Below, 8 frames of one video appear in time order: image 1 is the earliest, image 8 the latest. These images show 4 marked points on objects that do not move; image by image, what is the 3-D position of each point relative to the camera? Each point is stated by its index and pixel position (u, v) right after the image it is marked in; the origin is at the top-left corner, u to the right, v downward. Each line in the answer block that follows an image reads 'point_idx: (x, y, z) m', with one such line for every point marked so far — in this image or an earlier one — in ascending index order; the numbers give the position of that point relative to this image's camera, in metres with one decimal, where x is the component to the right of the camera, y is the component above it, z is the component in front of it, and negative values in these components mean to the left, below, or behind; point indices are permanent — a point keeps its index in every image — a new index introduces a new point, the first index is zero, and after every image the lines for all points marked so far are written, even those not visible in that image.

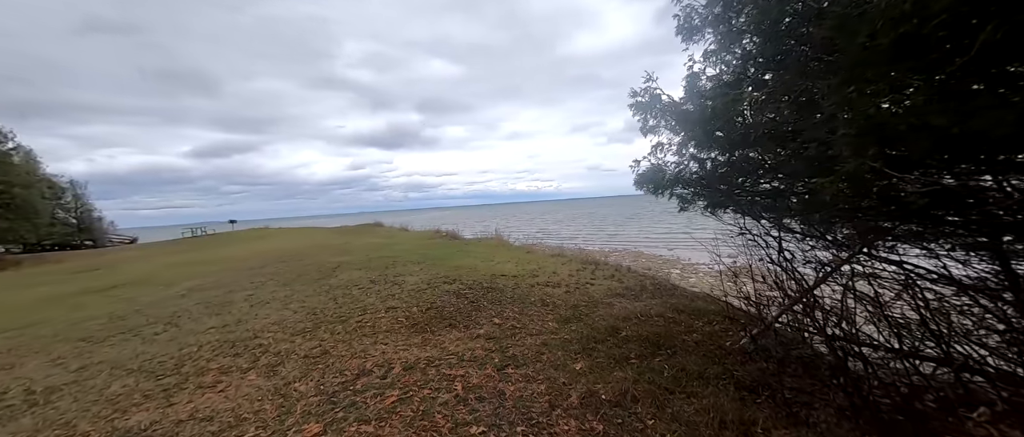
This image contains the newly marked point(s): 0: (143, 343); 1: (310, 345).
0: (-4.4, -1.4, +4.3) m
1: (-1.9, -1.2, +3.4) m
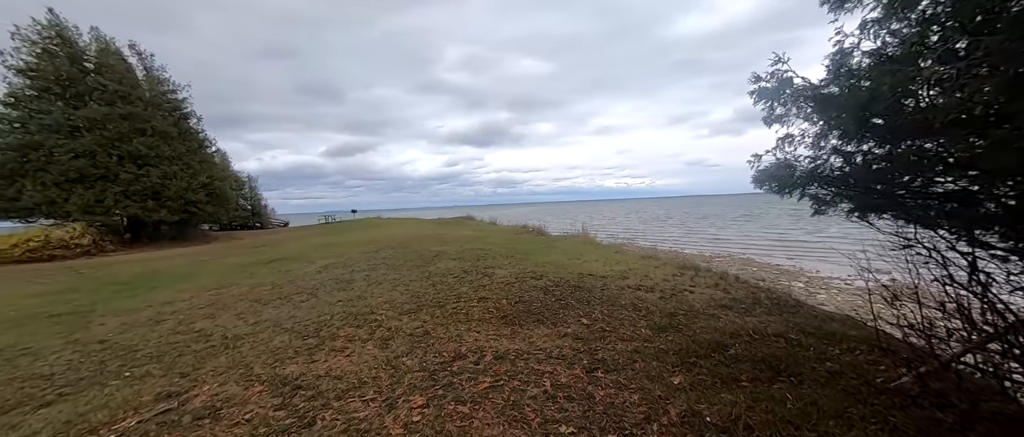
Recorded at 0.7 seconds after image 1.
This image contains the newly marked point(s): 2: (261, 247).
0: (-3.2, -1.3, +5.2) m
1: (-1.0, -1.1, +3.8) m
2: (-11.1, -1.2, +15.3) m
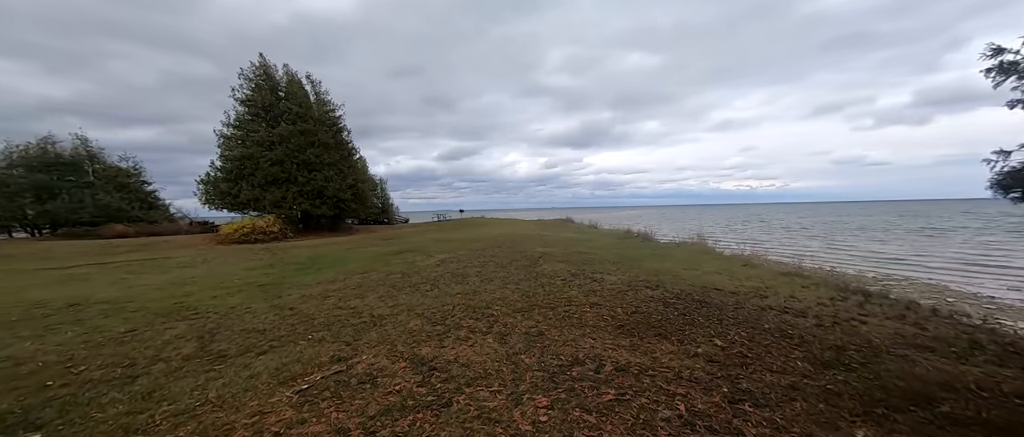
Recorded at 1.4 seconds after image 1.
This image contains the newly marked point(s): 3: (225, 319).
0: (-1.5, -1.3, +6.0) m
1: (+0.2, -1.1, +3.9) m
2: (-6.1, -1.1, +17.9) m
3: (-4.9, -1.7, +6.2) m
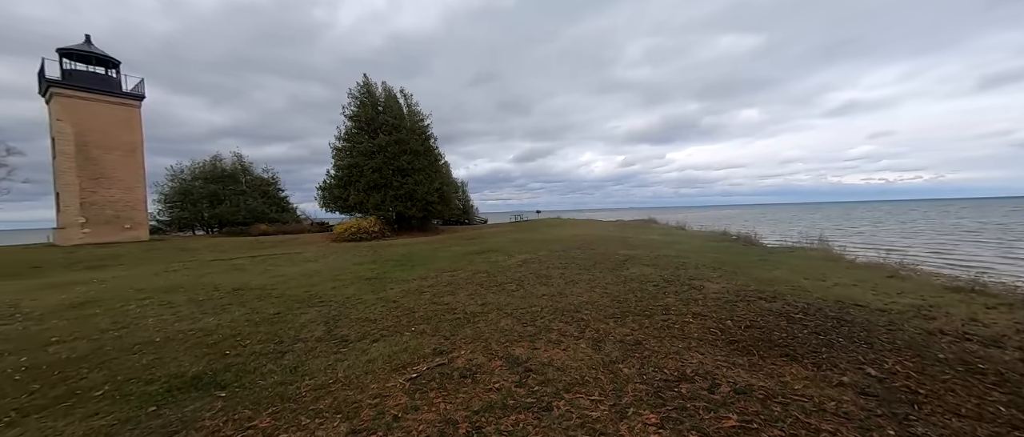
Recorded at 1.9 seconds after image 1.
0: (0.0, -1.3, +6.1) m
1: (+1.2, -1.2, +3.7) m
2: (-1.7, -1.2, +18.8) m
3: (-3.3, -1.7, +7.1) m
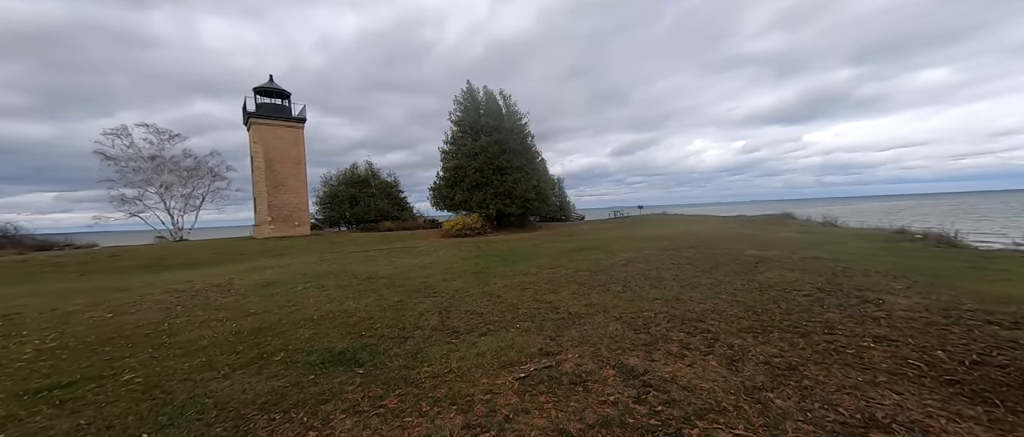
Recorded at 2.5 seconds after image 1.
0: (+1.7, -1.3, +5.7) m
1: (+2.2, -1.1, +3.1) m
2: (+3.5, -1.0, +18.4) m
3: (-1.2, -1.7, +7.6) m
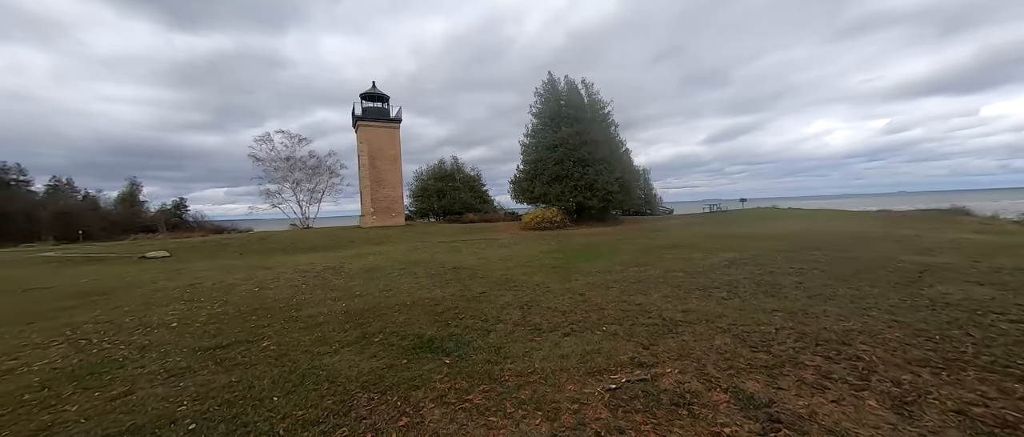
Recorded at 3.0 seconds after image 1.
0: (+2.9, -1.2, +5.0) m
1: (+2.9, -1.1, +2.4) m
2: (+7.4, -0.7, +17.0) m
3: (+0.5, -1.6, +7.5) m
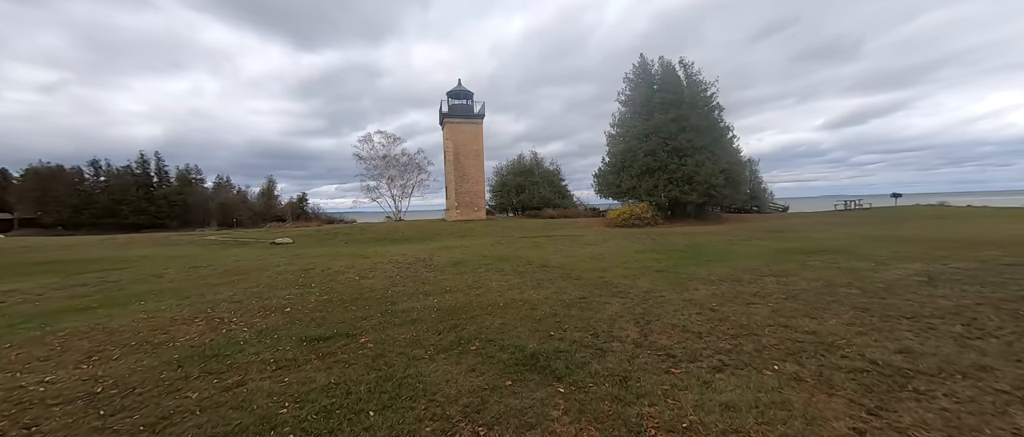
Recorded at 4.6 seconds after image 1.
0: (+4.3, -1.2, +3.4) m
1: (+3.6, -1.2, +0.8) m
2: (+11.1, -0.7, +14.1) m
3: (+2.4, -1.5, +6.3) m
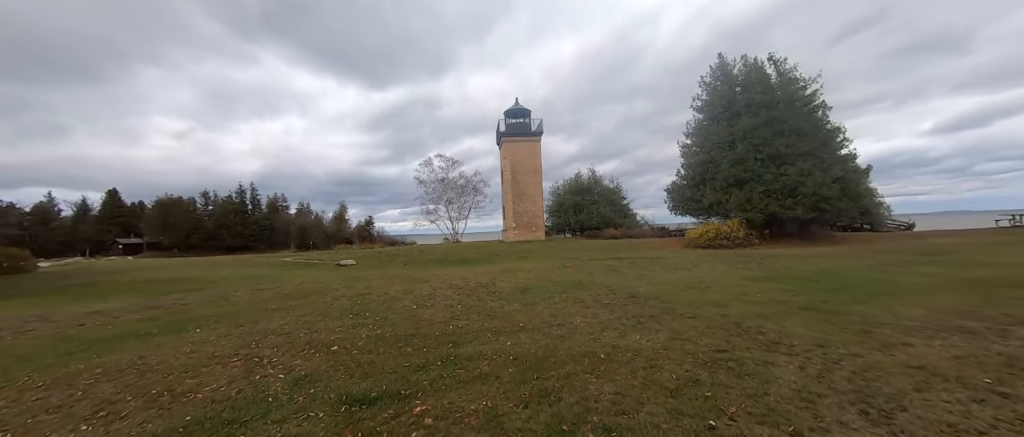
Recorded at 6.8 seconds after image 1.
0: (+5.1, -1.2, +0.8) m
1: (+4.1, -1.0, -1.6) m
2: (+13.5, -1.2, +10.5) m
3: (+3.7, -1.7, +4.0) m
